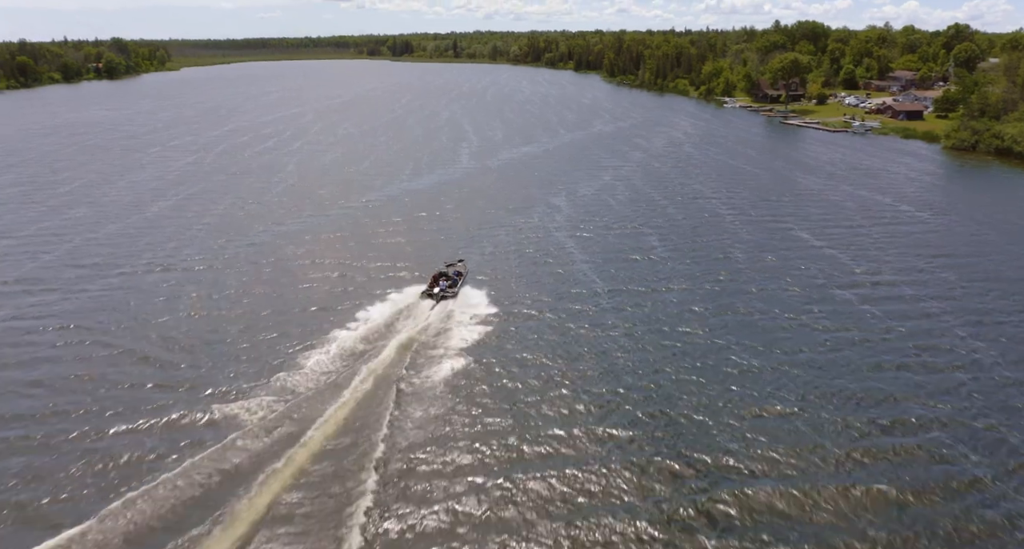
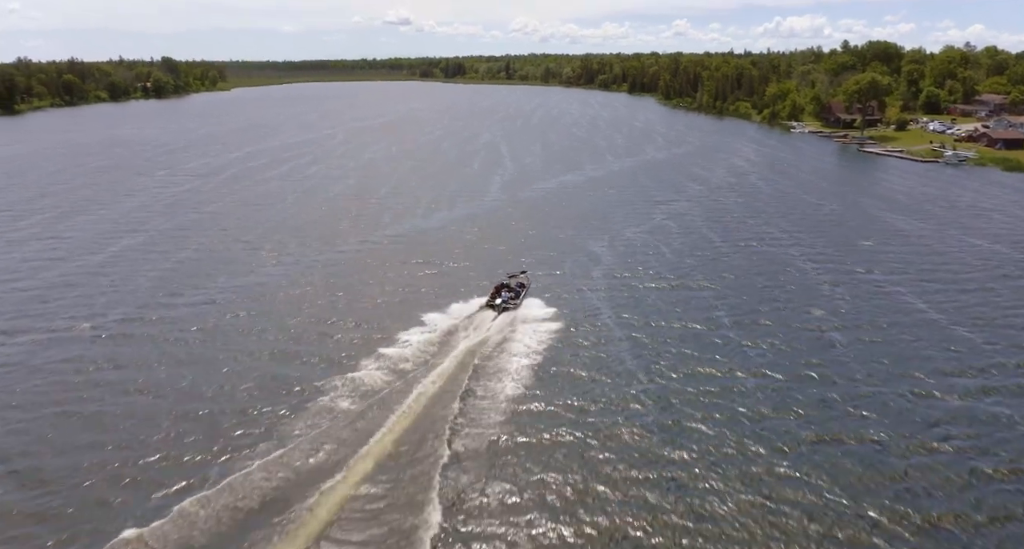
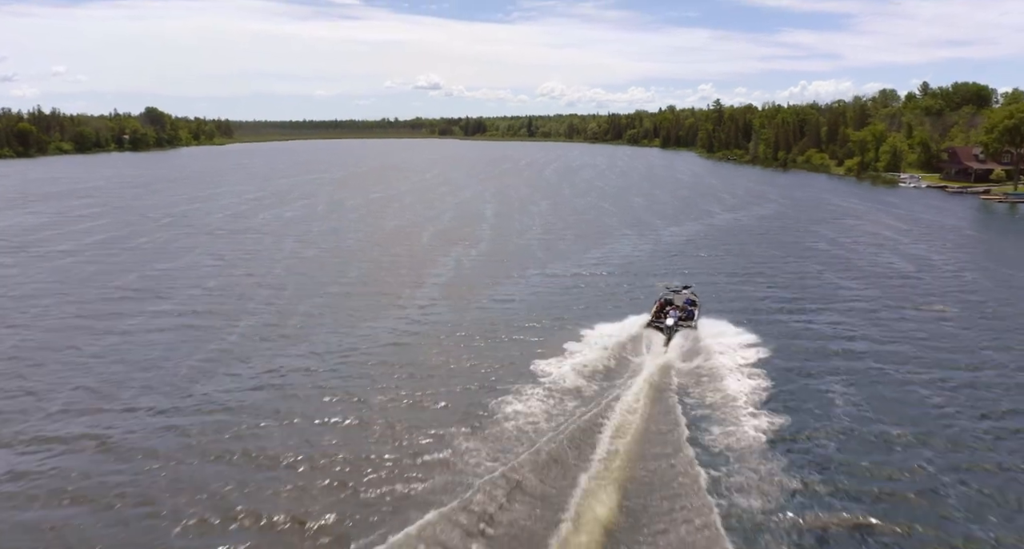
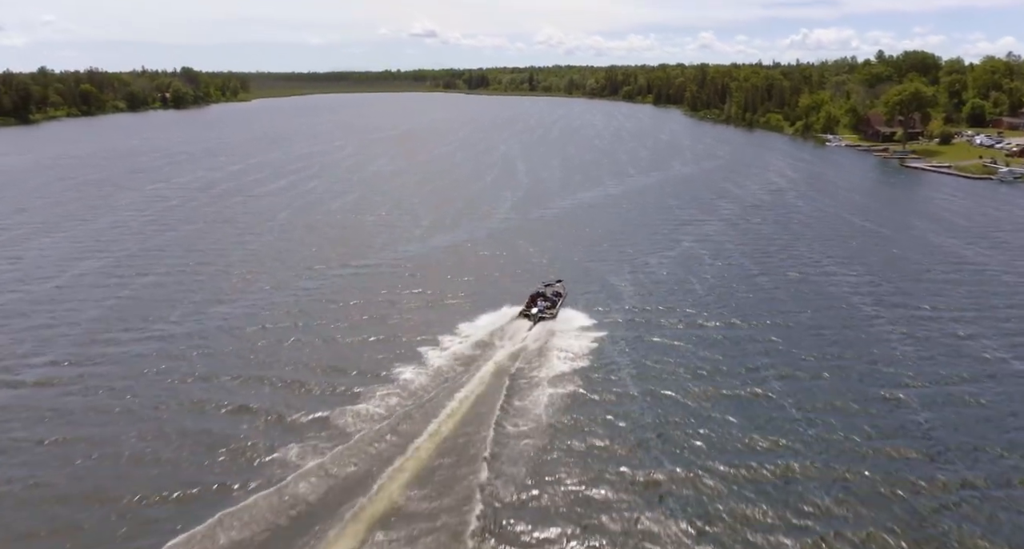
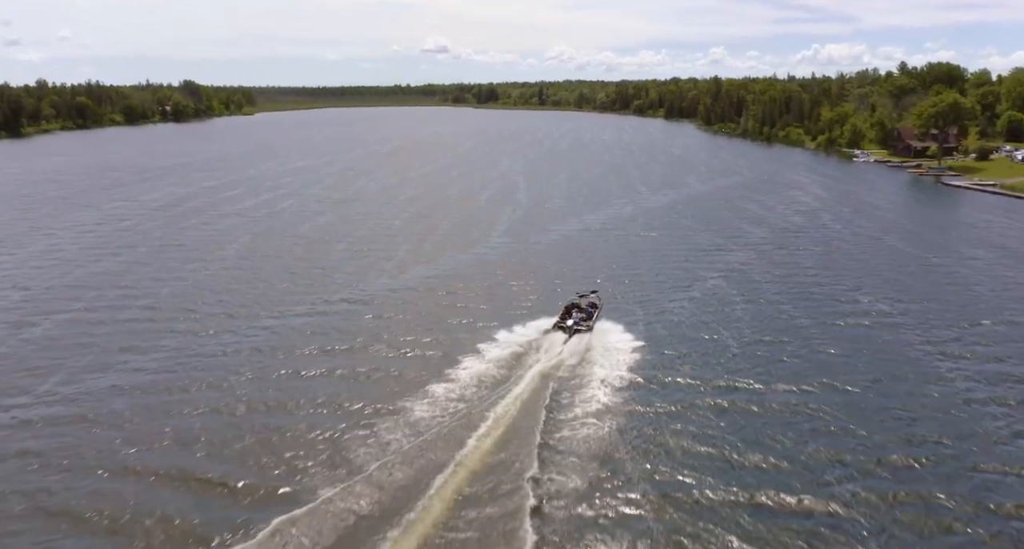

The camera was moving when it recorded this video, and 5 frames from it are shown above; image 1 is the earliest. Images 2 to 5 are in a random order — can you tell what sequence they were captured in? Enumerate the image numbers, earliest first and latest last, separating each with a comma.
2, 4, 5, 3
